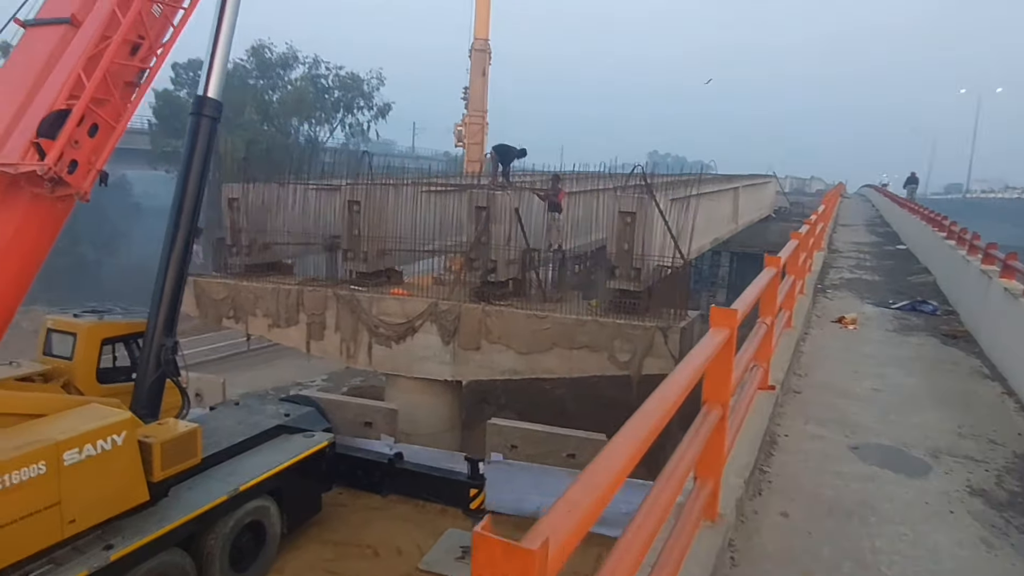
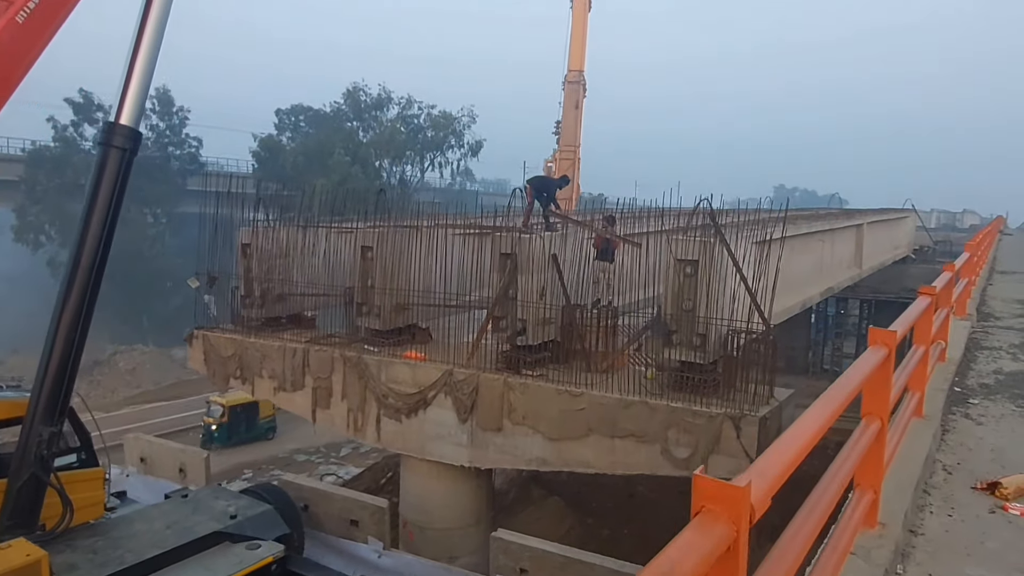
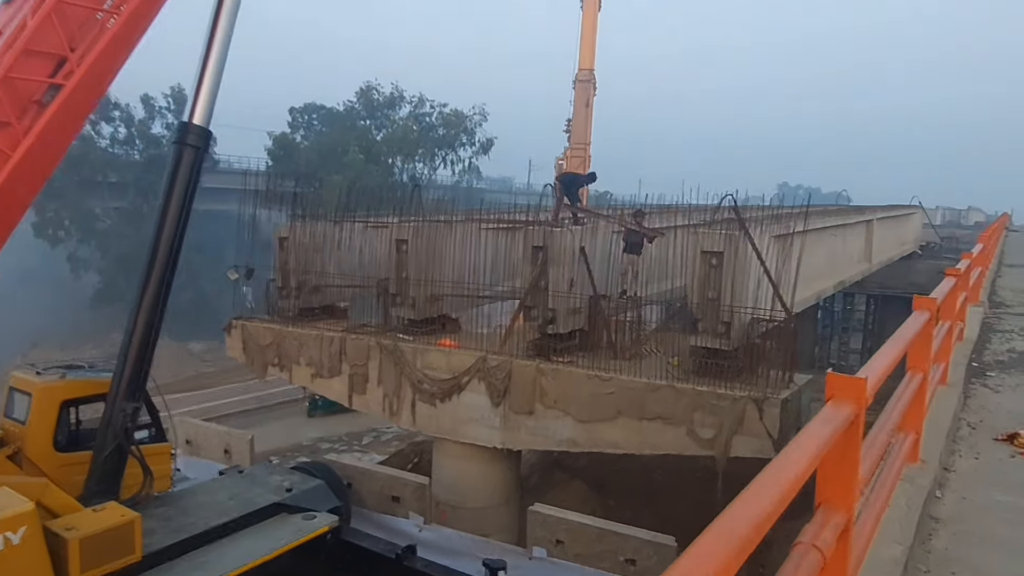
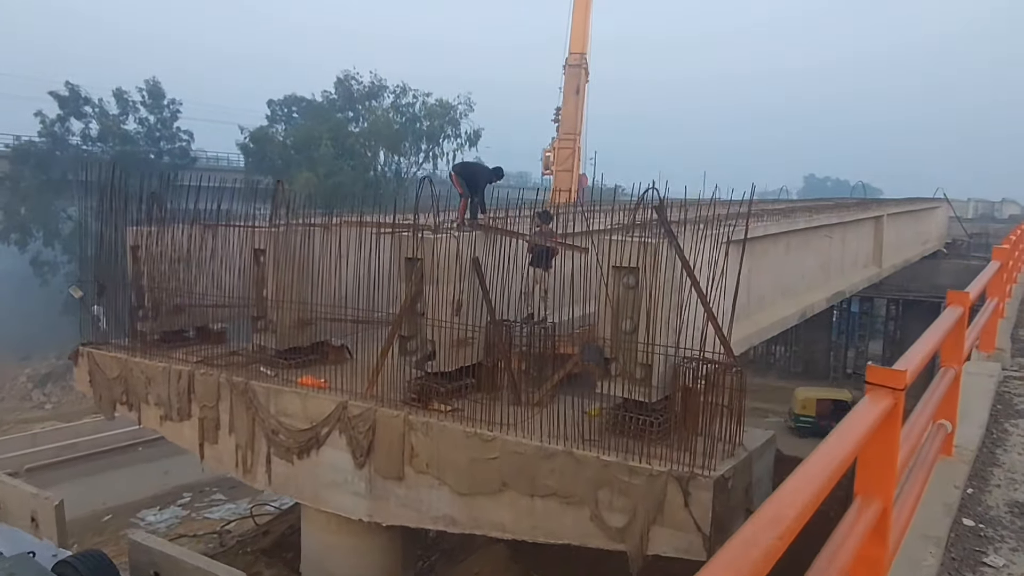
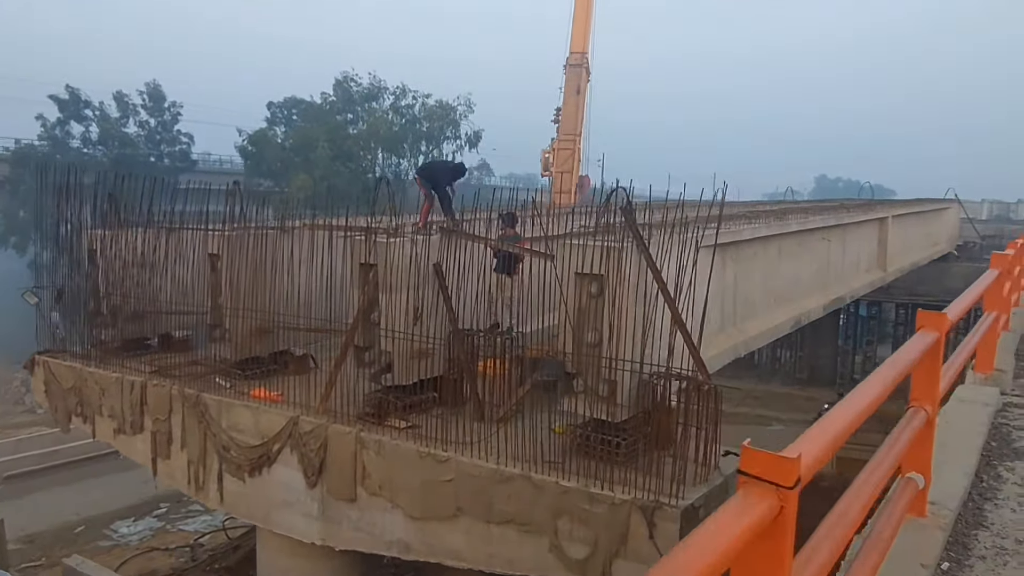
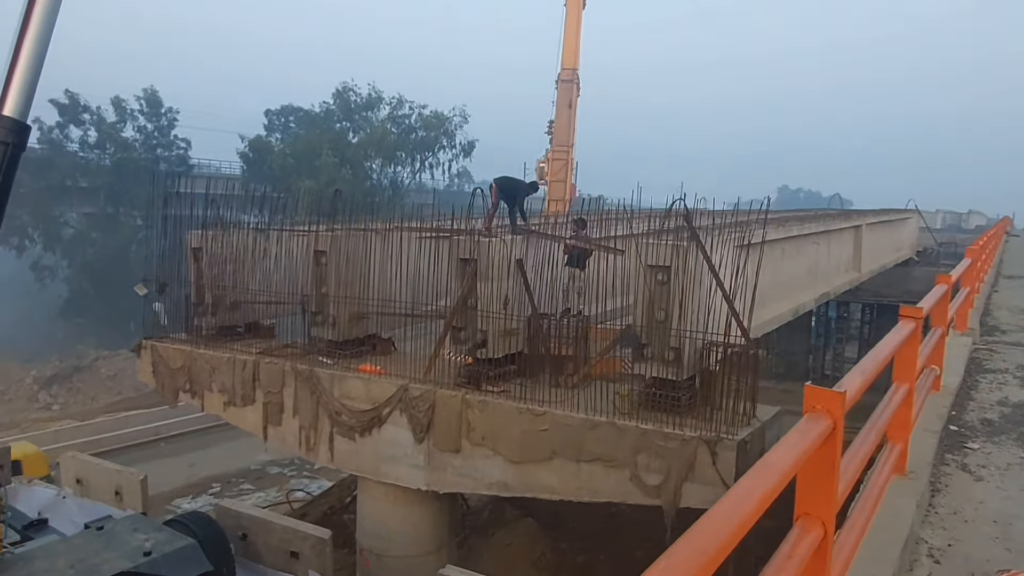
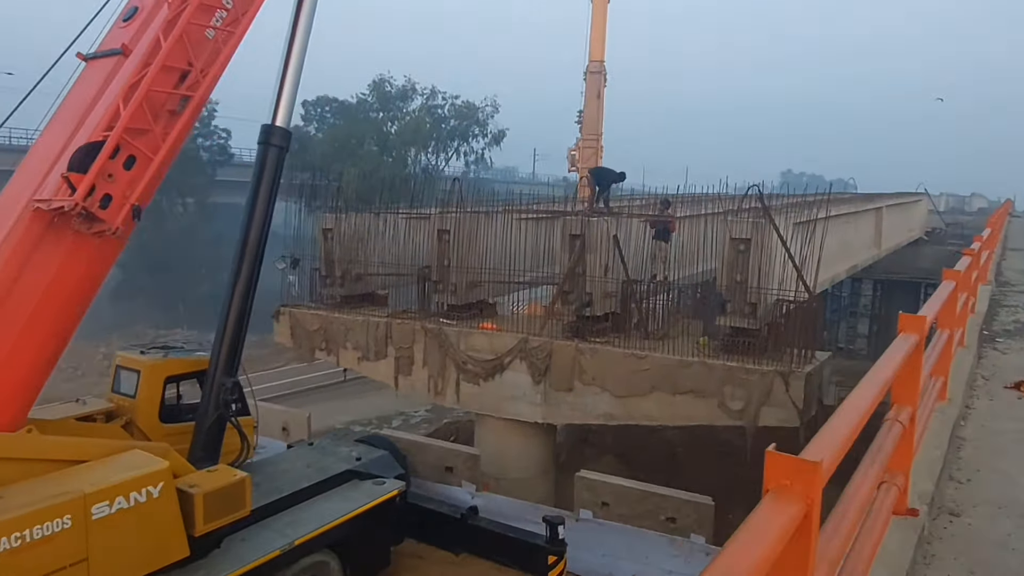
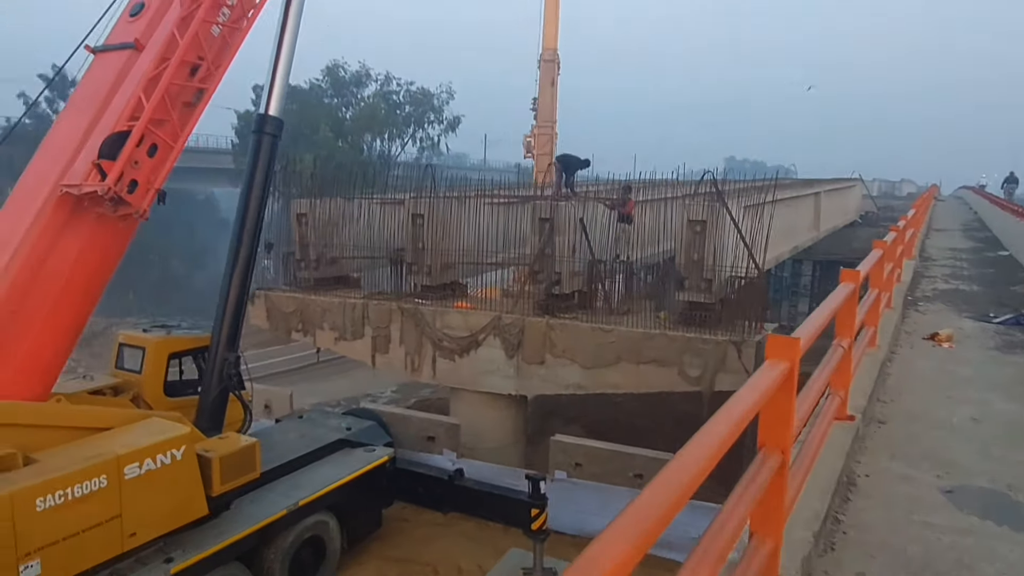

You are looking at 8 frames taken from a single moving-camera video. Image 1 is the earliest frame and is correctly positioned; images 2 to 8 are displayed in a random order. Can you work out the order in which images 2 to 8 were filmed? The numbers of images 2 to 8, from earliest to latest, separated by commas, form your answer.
8, 7, 3, 2, 6, 4, 5
